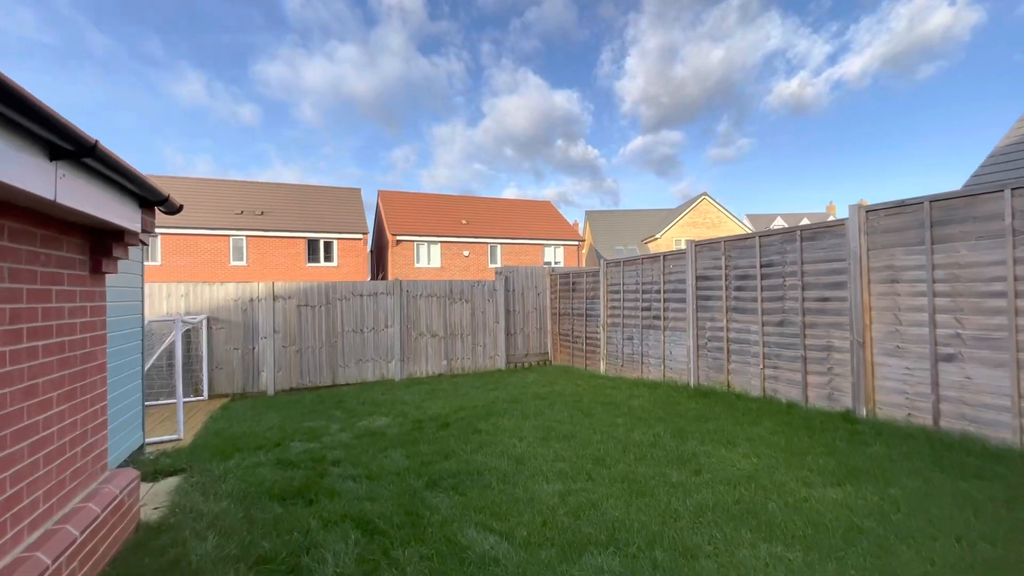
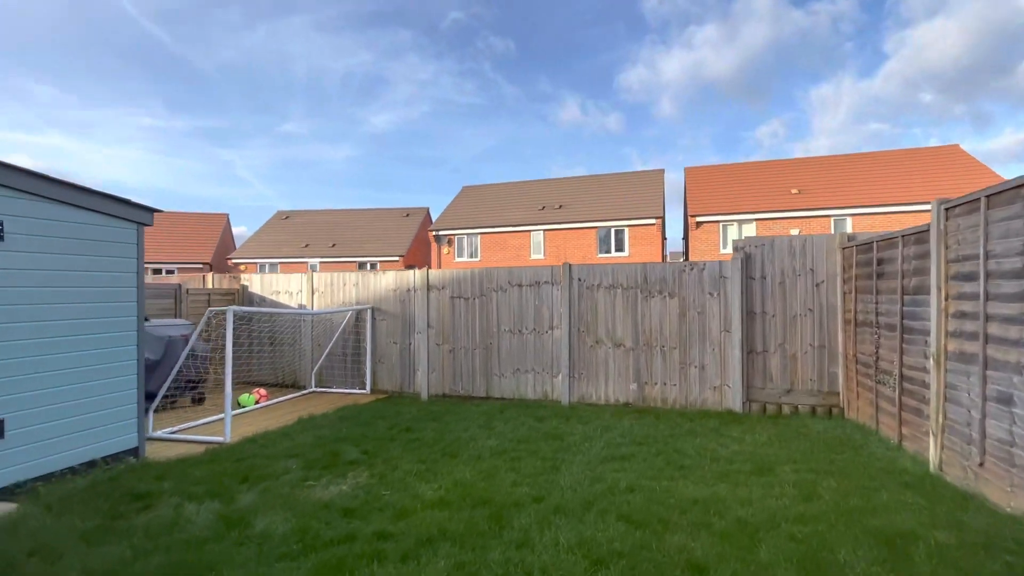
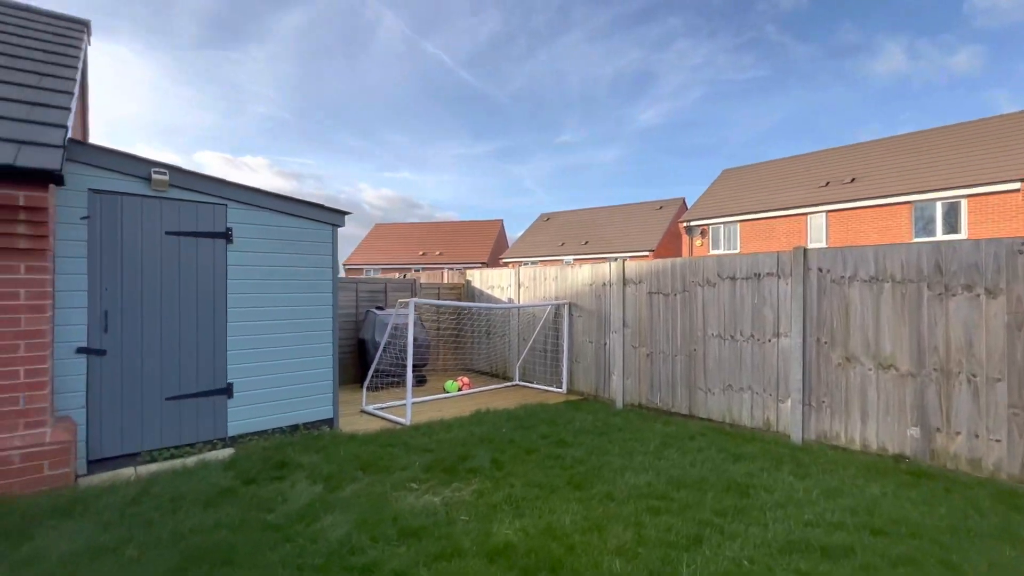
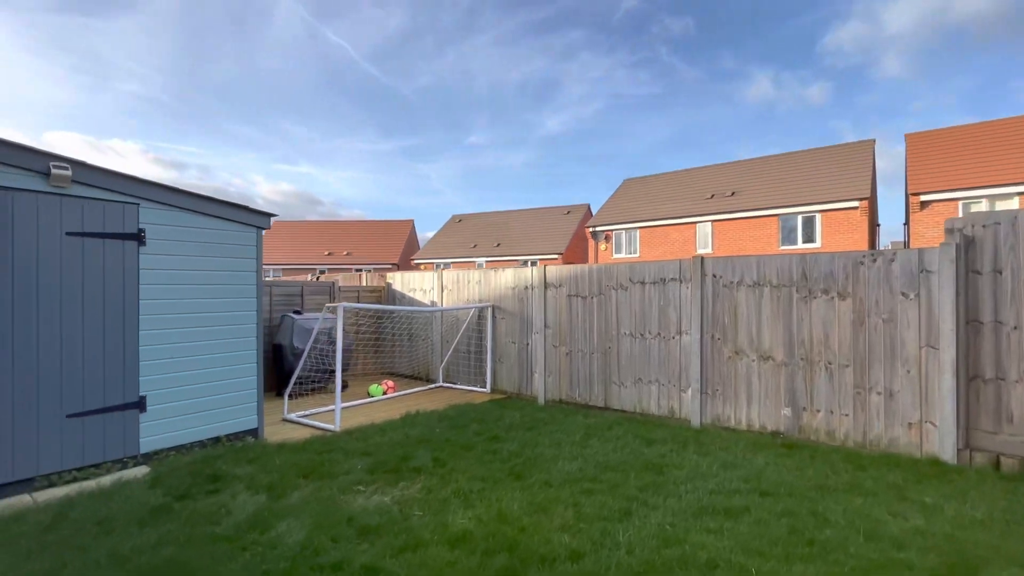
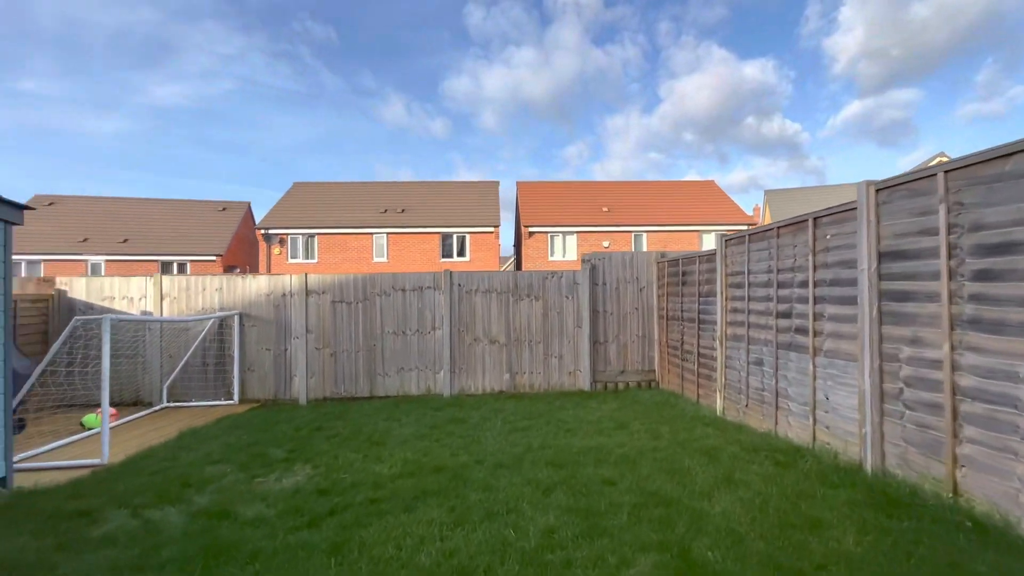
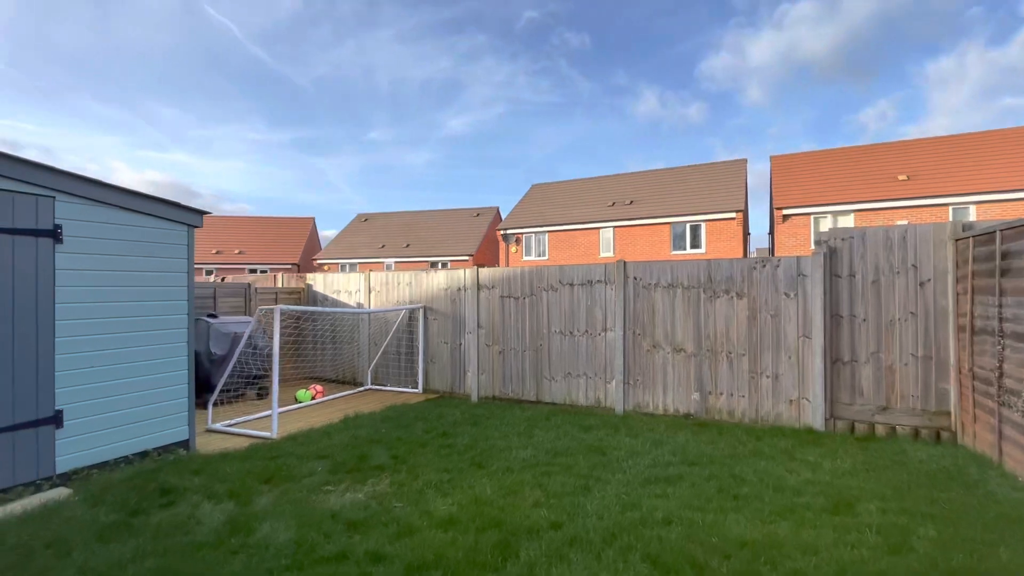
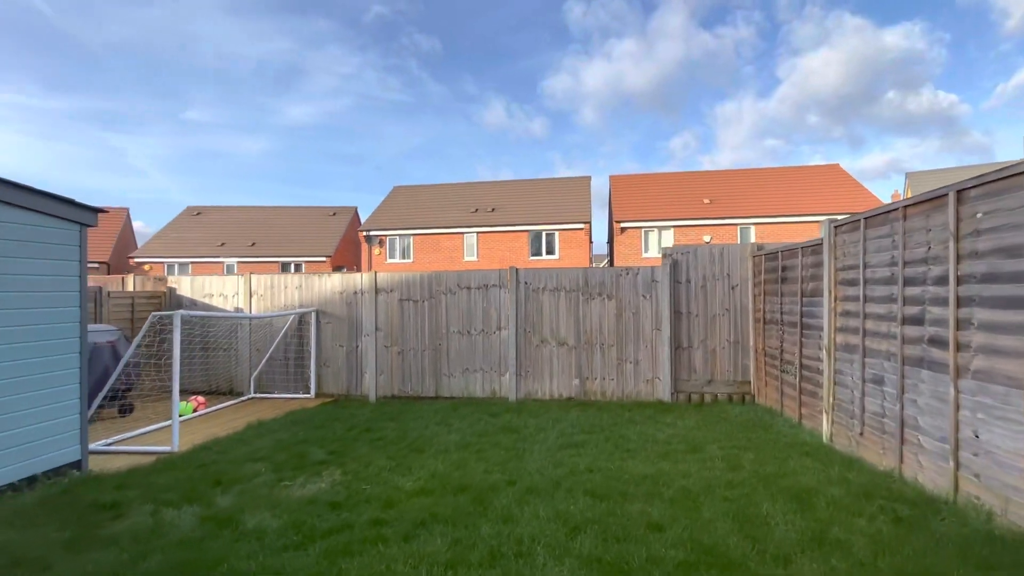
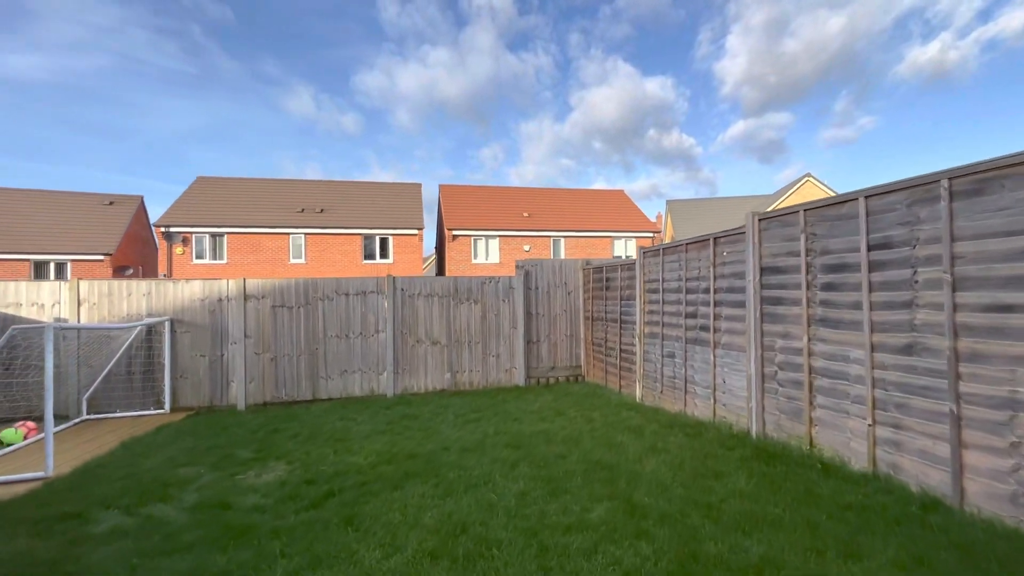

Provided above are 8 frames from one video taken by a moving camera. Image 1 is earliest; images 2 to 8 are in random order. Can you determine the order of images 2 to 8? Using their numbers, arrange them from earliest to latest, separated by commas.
8, 5, 7, 2, 6, 4, 3
